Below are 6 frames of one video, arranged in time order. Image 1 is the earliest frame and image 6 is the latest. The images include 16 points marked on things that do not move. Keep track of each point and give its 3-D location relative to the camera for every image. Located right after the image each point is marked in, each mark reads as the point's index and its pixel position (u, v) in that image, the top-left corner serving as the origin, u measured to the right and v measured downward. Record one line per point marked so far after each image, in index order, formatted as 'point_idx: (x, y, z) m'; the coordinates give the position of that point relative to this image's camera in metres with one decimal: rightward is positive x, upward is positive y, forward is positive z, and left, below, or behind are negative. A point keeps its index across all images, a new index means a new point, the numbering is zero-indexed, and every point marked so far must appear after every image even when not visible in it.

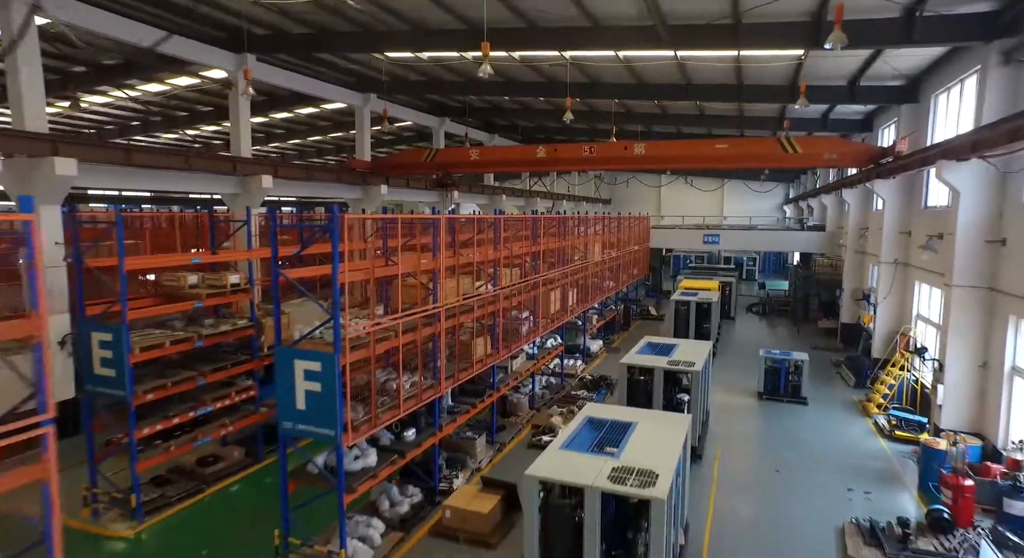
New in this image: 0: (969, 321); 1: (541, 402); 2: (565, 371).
0: (+6.2, -0.6, +8.4) m
1: (+0.6, -2.3, +11.8) m
2: (+1.1, -2.0, +13.3) m
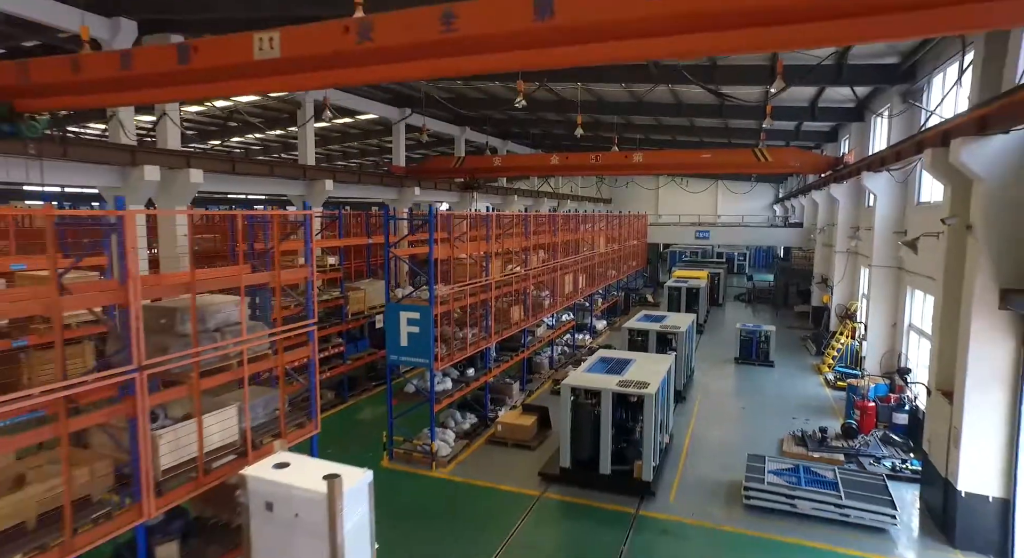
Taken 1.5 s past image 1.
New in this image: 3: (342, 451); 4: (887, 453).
0: (+6.7, -0.2, +11.3) m
1: (+1.1, -2.0, +14.7) m
2: (+1.7, -1.6, +16.2) m
3: (-2.7, -2.7, +9.9) m
4: (+5.4, -2.5, +9.1) m
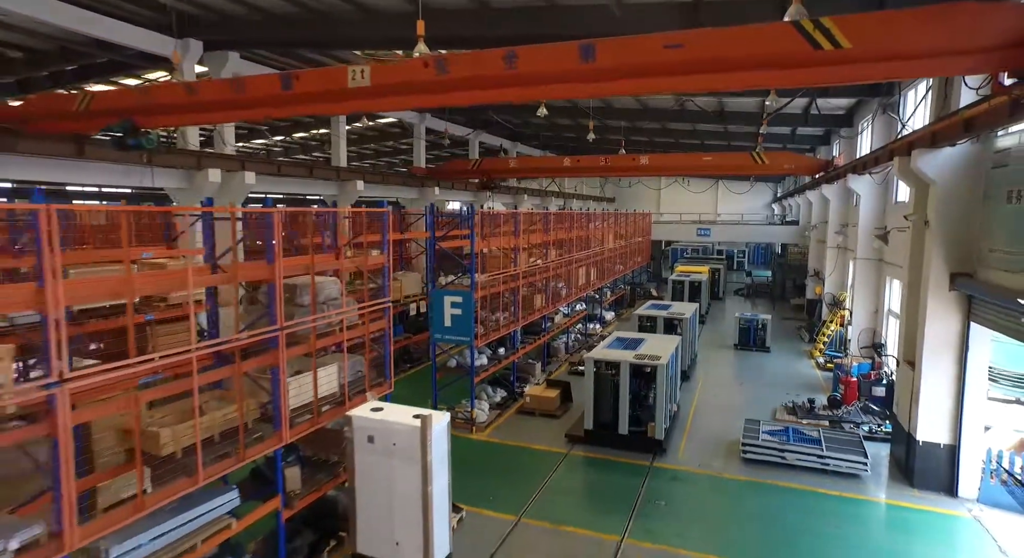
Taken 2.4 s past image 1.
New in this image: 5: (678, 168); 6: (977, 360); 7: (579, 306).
0: (+7.2, 0.0, +12.7) m
1: (+1.6, -1.8, +16.1) m
2: (+2.2, -1.5, +17.6) m
3: (-2.2, -2.6, +11.3) m
4: (+5.9, -2.3, +10.5) m
5: (+4.5, +3.0, +16.8) m
6: (+5.7, -1.0, +7.7) m
7: (+1.9, -0.8, +17.9) m
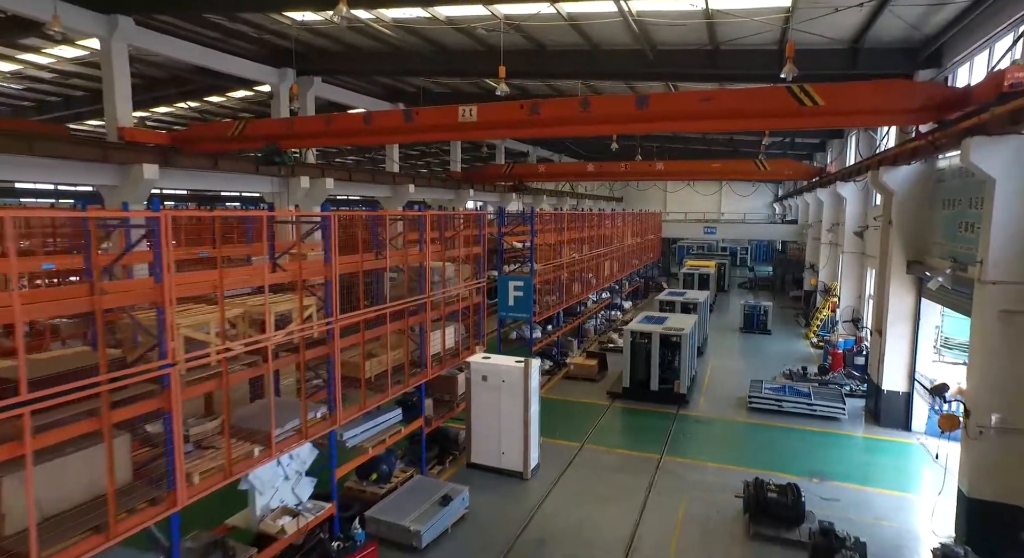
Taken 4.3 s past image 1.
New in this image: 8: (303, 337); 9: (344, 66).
0: (+8.2, +0.2, +15.2) m
1: (+2.6, -1.5, +18.6) m
2: (+3.2, -1.2, +20.1) m
3: (-1.2, -2.3, +13.8) m
4: (+7.0, -2.1, +12.9) m
5: (+5.5, +3.2, +19.3) m
6: (+6.7, -0.8, +10.1) m
7: (+3.0, -0.5, +20.3) m
8: (-2.0, -0.6, +6.0) m
9: (-3.8, +4.8, +14.0) m
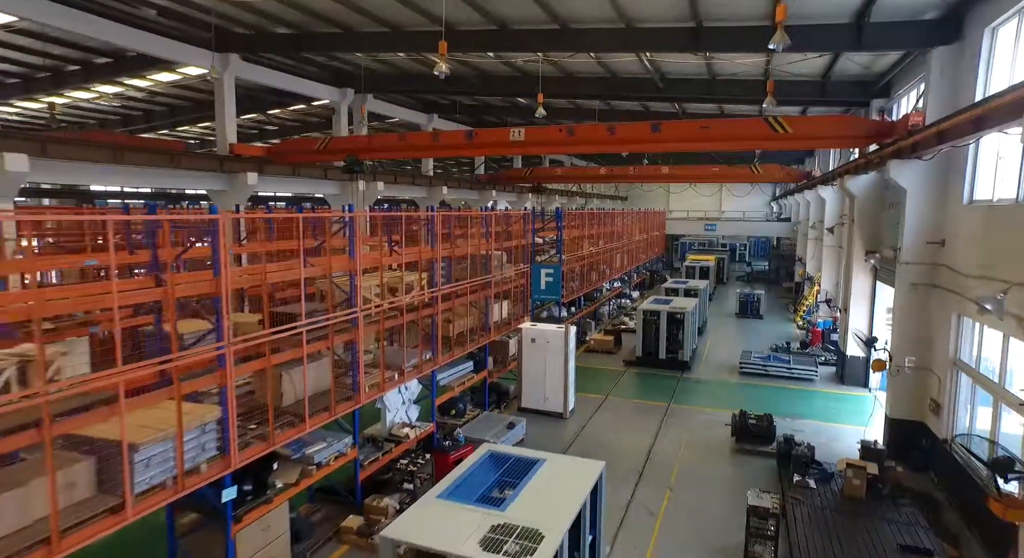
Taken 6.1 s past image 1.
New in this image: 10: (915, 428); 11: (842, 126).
0: (+9.0, +0.5, +17.7) m
1: (+3.4, -1.2, +21.1) m
2: (+4.0, -0.9, +22.6) m
3: (-0.4, -2.0, +16.4) m
4: (+7.7, -1.8, +15.5) m
5: (+6.3, +3.5, +21.8) m
6: (+7.5, -0.5, +12.7) m
7: (+3.8, -0.2, +22.9) m
8: (-1.3, -0.3, +8.6) m
9: (-3.0, +5.1, +16.5) m
10: (+5.7, -2.1, +8.8) m
11: (+5.1, +2.4, +9.6) m
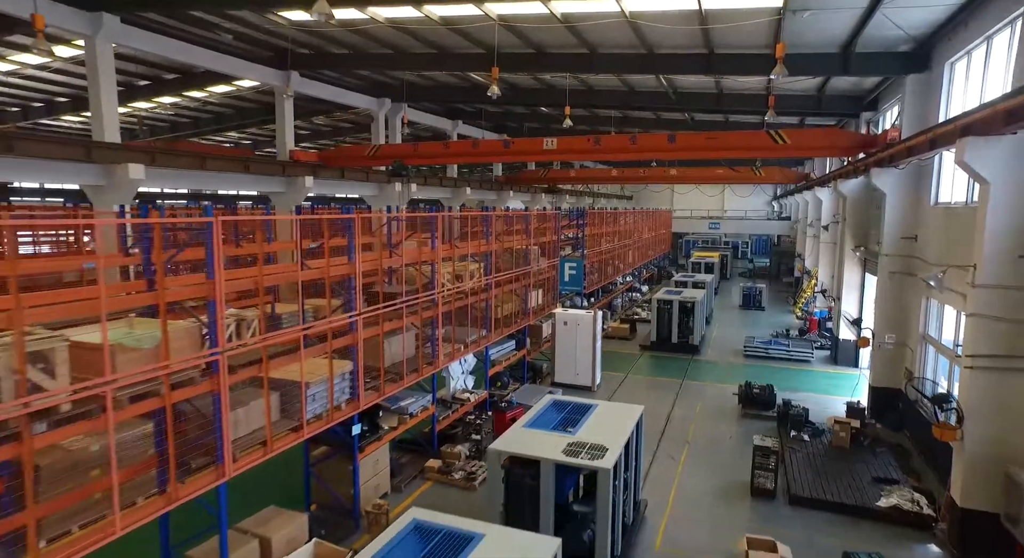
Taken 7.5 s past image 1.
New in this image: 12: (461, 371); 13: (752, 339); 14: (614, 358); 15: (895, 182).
0: (+9.7, +0.7, +19.3) m
1: (+4.1, -1.0, +22.8) m
2: (+4.7, -0.7, +24.2) m
3: (+0.3, -1.9, +18.0) m
4: (+8.4, -1.6, +17.1) m
5: (+7.0, +3.7, +23.4) m
6: (+8.2, -0.3, +14.3) m
7: (+4.5, 0.0, +24.5) m
8: (-0.6, -0.1, +10.2) m
9: (-2.3, +5.3, +18.1) m
10: (+6.4, -1.9, +10.4) m
11: (+5.8, +2.5, +11.3) m
12: (-0.8, -1.5, +10.1) m
13: (+6.3, -1.6, +16.5) m
14: (+2.6, -2.0, +15.6) m
15: (+6.2, +1.6, +10.1) m
